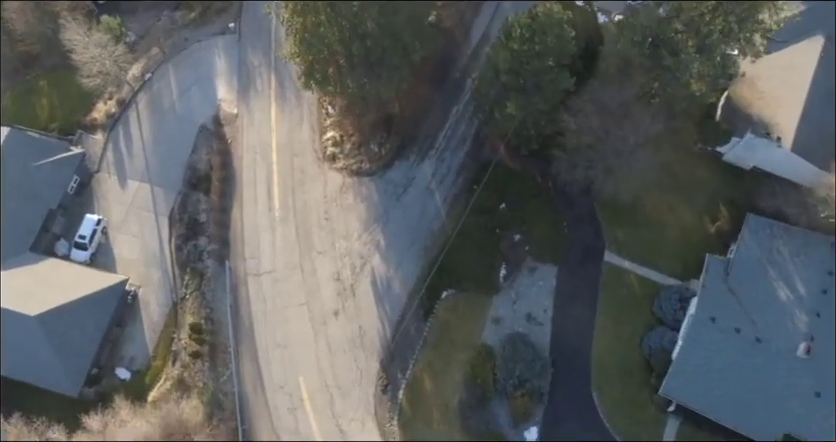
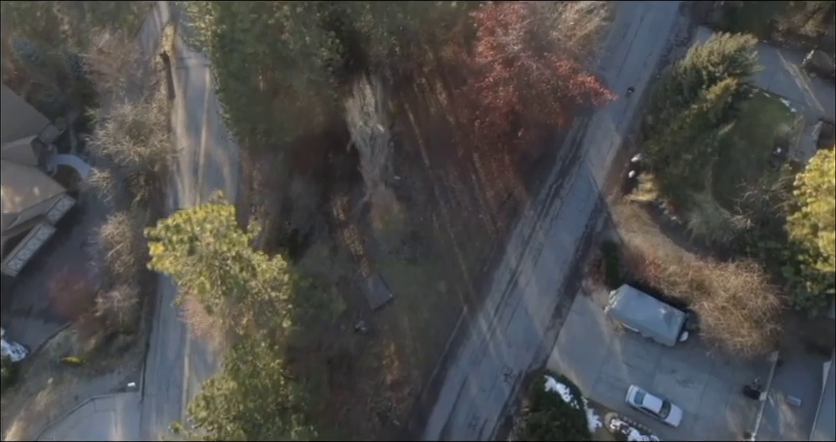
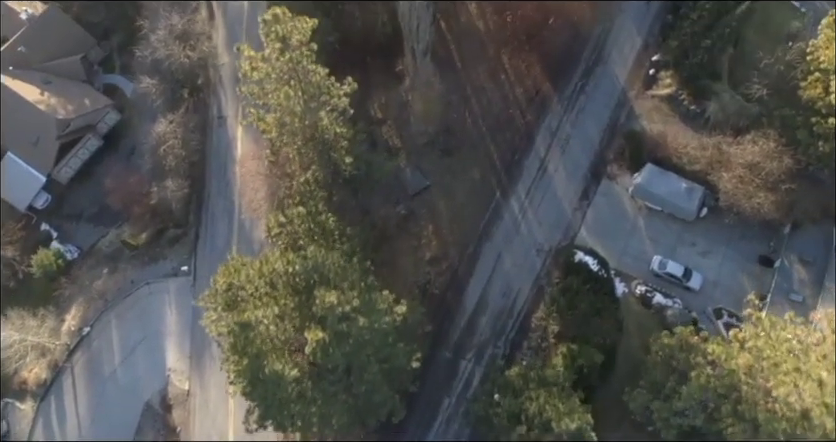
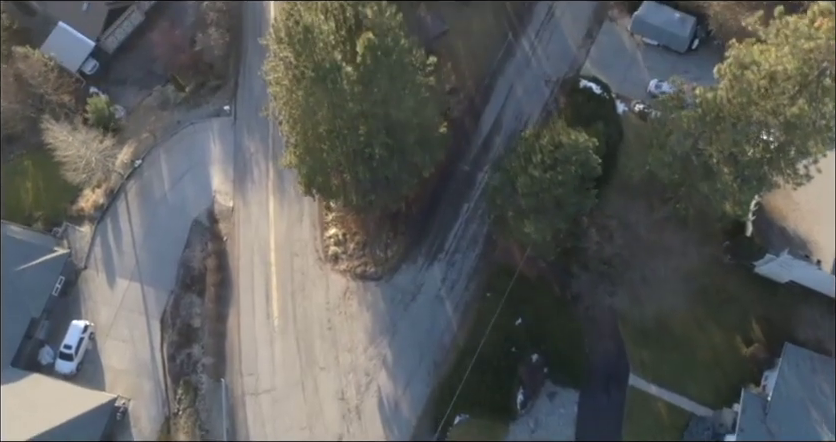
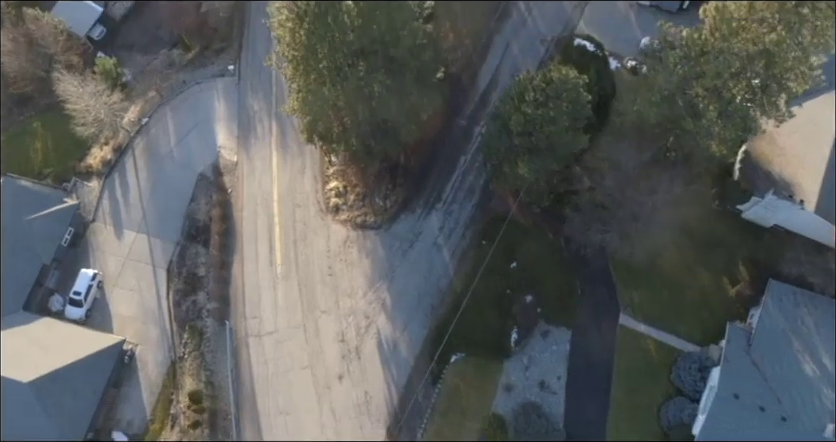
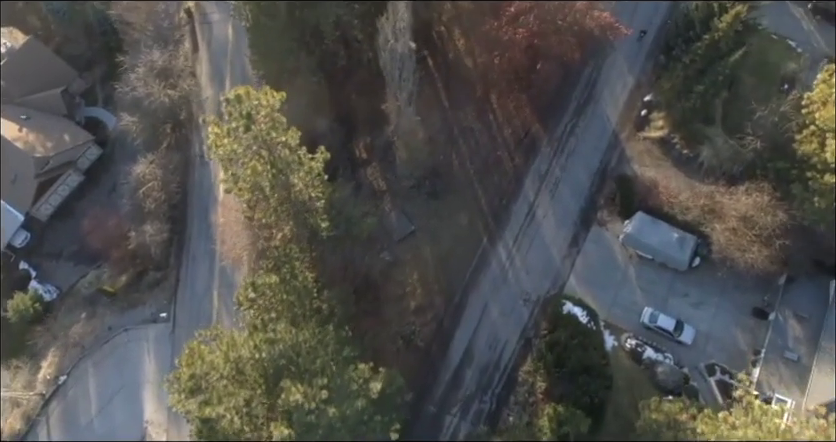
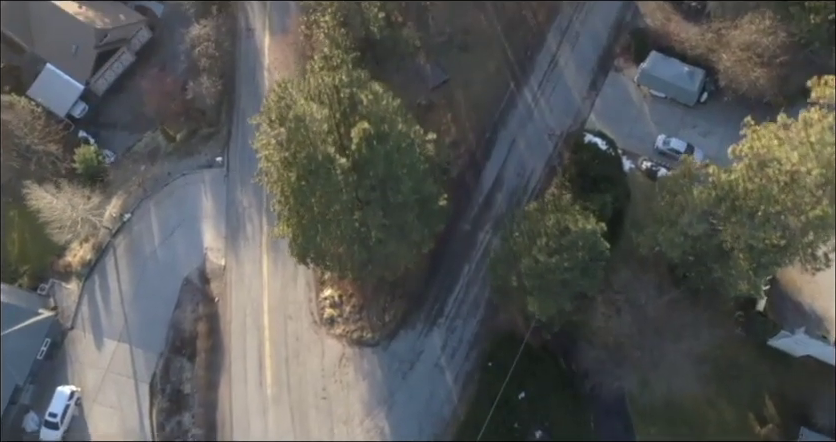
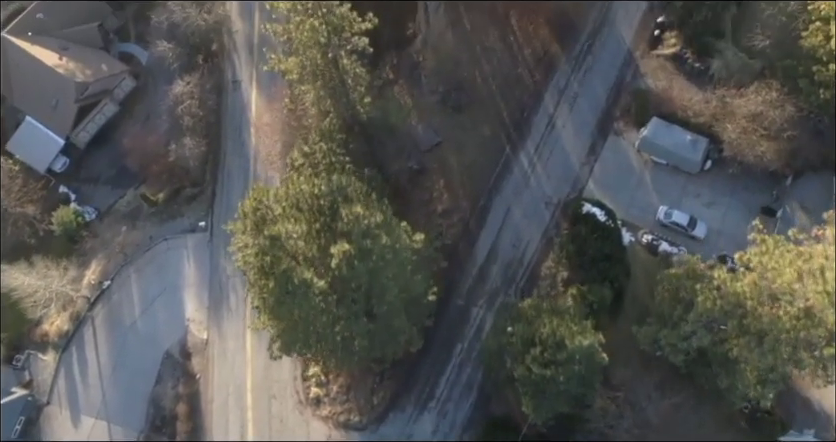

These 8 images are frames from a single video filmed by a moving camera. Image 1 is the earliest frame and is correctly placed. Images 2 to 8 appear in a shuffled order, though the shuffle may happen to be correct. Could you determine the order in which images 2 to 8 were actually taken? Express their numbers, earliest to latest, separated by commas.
5, 4, 7, 8, 3, 6, 2
